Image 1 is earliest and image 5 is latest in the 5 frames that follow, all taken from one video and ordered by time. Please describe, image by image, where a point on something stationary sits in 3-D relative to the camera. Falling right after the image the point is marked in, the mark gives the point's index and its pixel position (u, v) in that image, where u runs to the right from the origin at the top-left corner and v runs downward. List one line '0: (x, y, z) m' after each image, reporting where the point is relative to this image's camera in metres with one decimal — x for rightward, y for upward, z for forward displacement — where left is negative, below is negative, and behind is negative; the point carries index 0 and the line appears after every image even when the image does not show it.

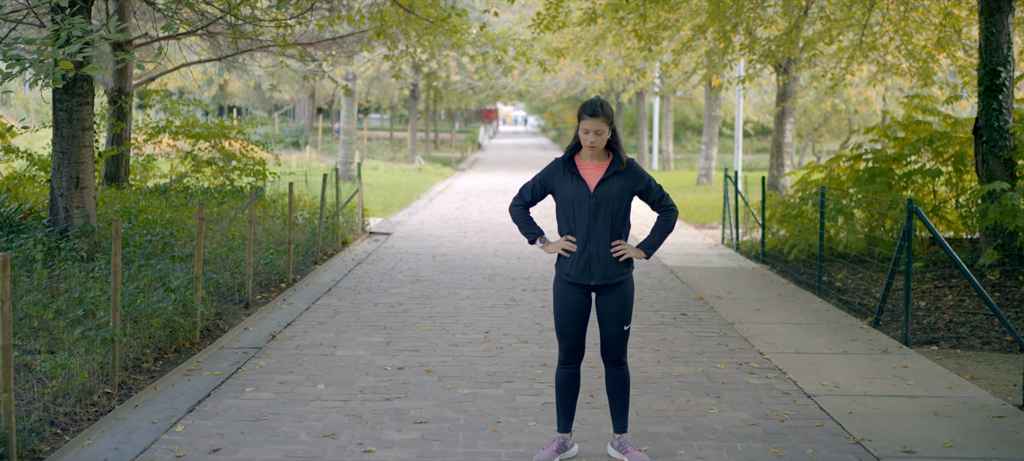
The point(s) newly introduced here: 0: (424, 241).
0: (-1.0, -0.1, +13.2) m
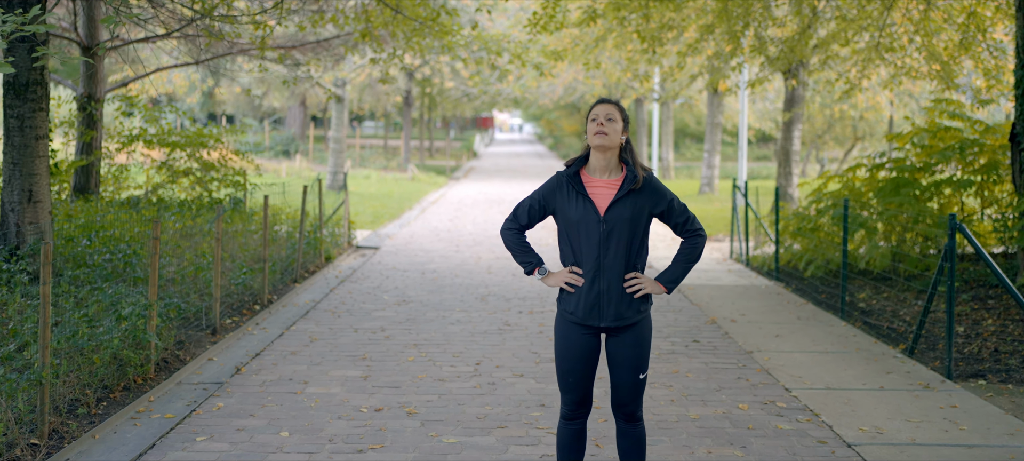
0: (-1.1, -0.3, +12.4) m
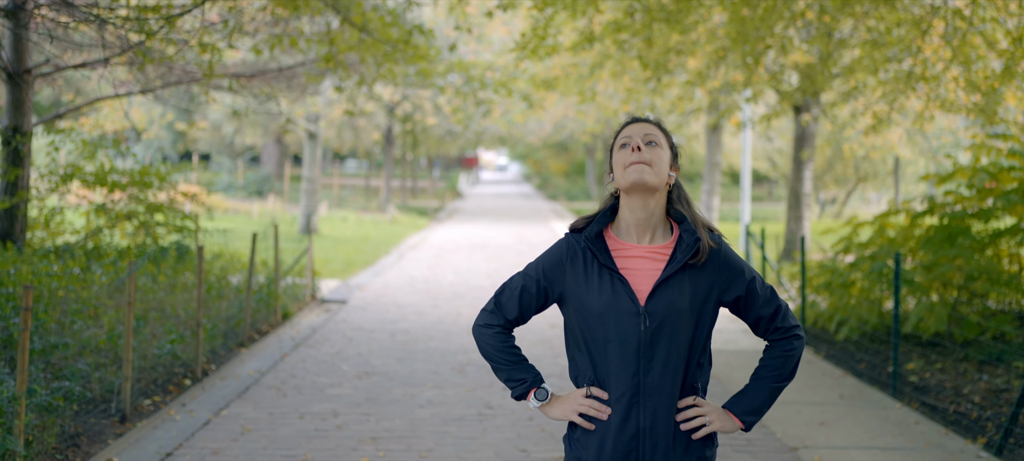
0: (-1.2, -0.8, +10.9) m
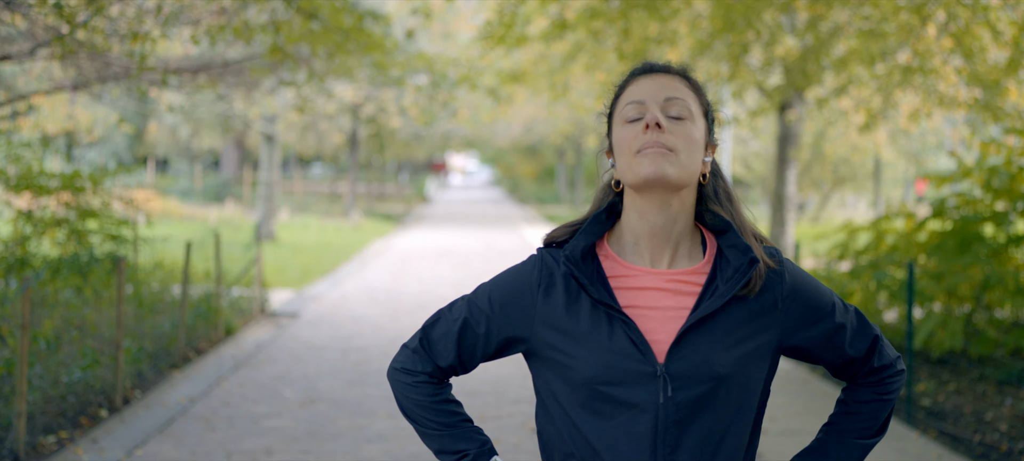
0: (-1.5, -0.9, +10.0) m
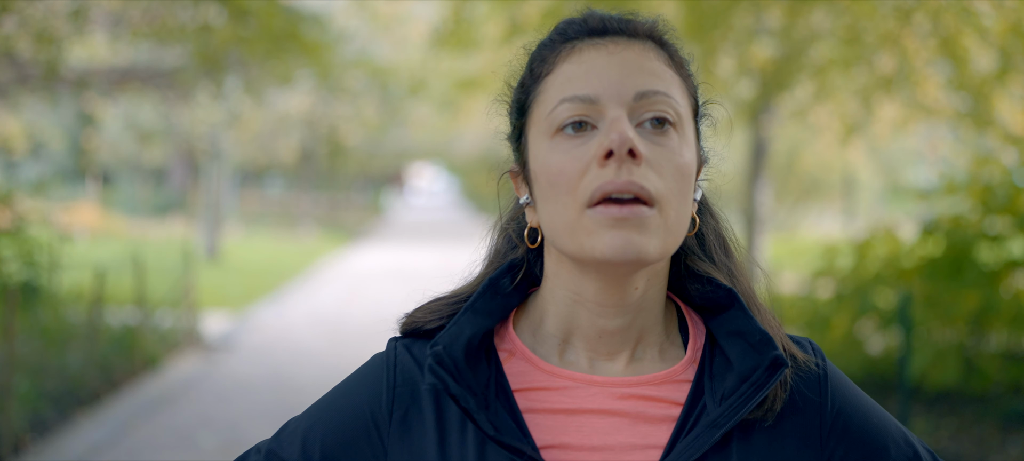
0: (-1.9, -1.0, +9.2) m
